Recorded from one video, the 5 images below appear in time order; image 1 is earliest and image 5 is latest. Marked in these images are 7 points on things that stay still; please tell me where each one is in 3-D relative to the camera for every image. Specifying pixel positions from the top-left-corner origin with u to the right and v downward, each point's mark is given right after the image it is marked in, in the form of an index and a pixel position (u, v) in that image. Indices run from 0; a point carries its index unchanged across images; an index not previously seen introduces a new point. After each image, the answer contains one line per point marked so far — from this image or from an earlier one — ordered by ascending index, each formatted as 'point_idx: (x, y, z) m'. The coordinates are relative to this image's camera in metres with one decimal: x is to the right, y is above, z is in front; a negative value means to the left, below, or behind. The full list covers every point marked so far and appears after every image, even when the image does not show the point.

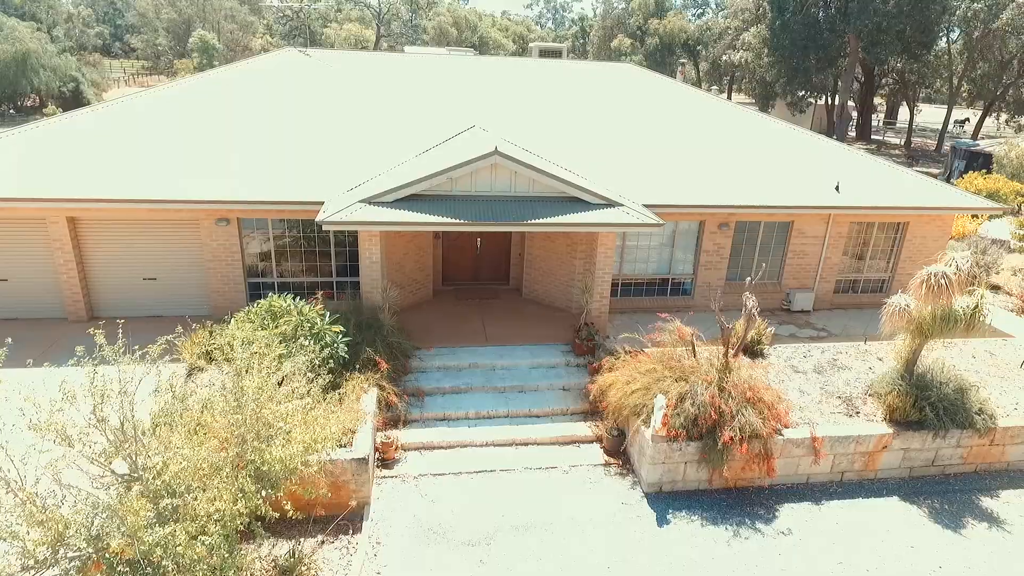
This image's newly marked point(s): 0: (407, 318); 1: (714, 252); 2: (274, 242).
0: (-2.2, -0.6, +12.9) m
1: (+4.4, +0.8, +13.6) m
2: (-4.6, +1.0, +12.1) m
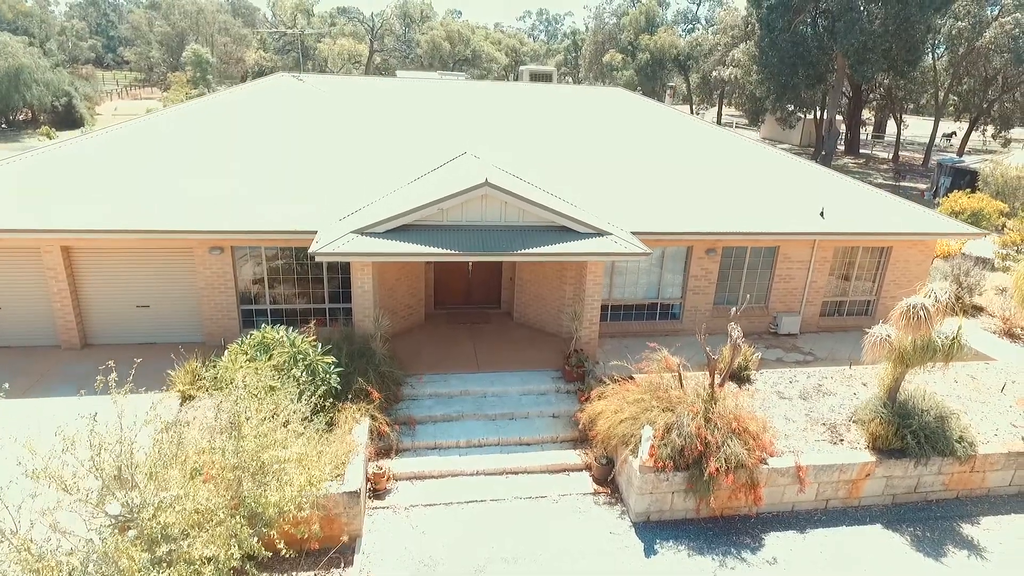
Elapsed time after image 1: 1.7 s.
0: (-2.4, -1.2, +13.1) m
1: (+4.2, +0.2, +13.8) m
2: (-4.8, +0.4, +12.3) m
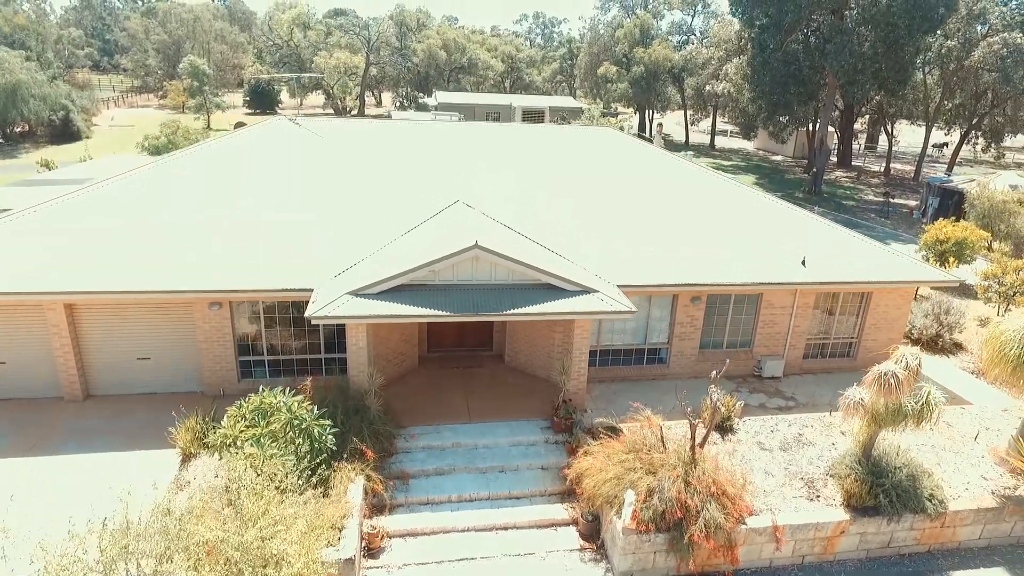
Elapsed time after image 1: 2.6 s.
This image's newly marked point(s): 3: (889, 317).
0: (-2.6, -2.2, +13.5) m
1: (+4.0, -0.8, +14.2) m
2: (-5.0, -0.6, +12.6) m
3: (+9.1, -0.7, +15.1) m
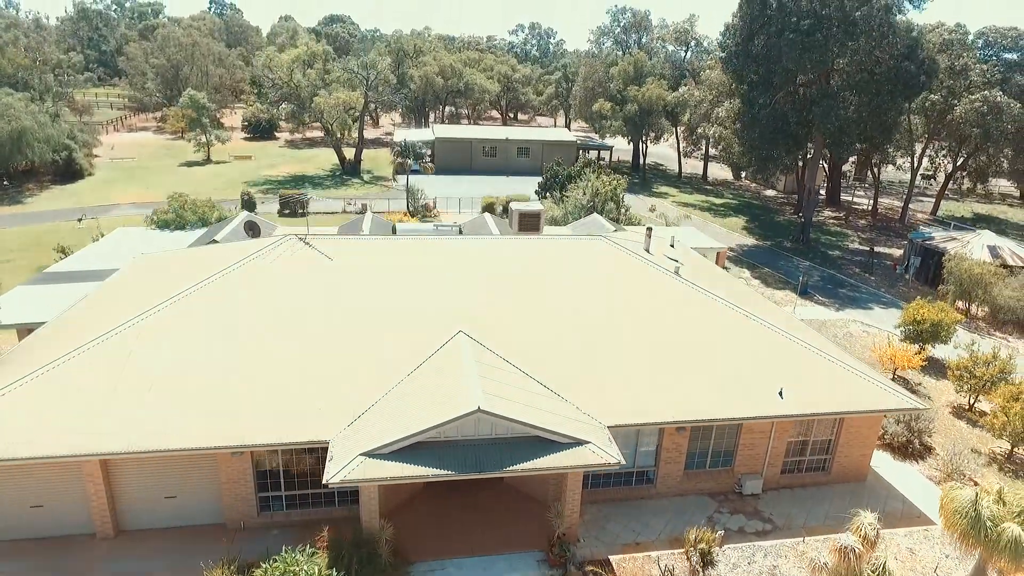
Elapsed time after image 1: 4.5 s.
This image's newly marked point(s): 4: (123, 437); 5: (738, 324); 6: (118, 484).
0: (-2.6, -5.4, +14.5) m
1: (+3.9, -3.9, +15.3) m
2: (-5.0, -3.8, +13.7) m
3: (+9.1, -3.8, +16.2) m
4: (-7.8, -3.0, +12.6) m
5: (+6.2, -1.0, +17.4) m
6: (-8.4, -4.2, +13.3) m
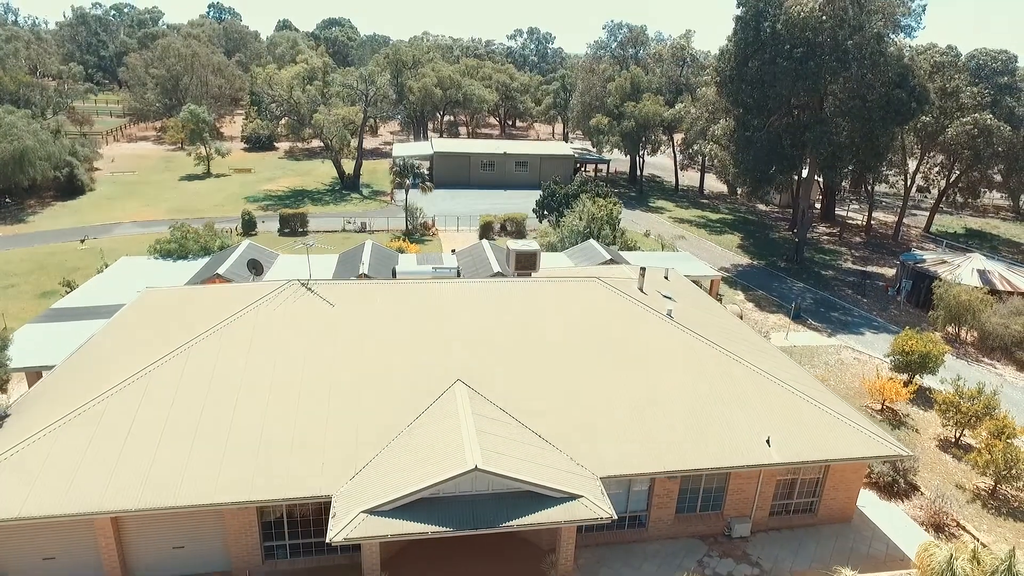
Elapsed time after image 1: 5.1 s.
0: (-2.7, -6.6, +15.0) m
1: (+3.8, -5.2, +15.8) m
2: (-5.1, -5.1, +14.2) m
3: (+9.0, -5.1, +16.7) m
4: (-7.9, -4.3, +13.1) m
5: (+6.1, -2.3, +17.9) m
6: (-8.5, -5.5, +13.8) m
